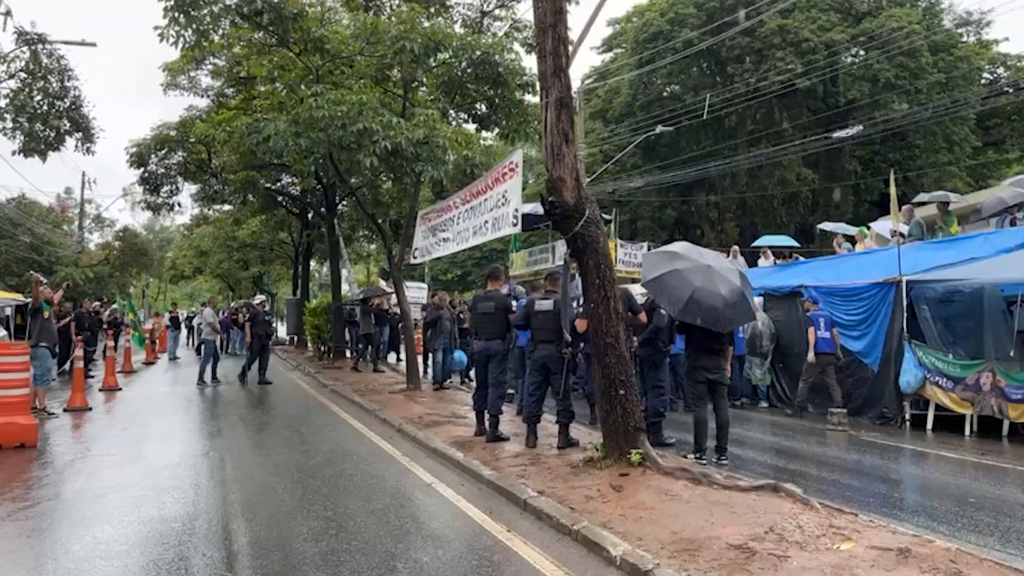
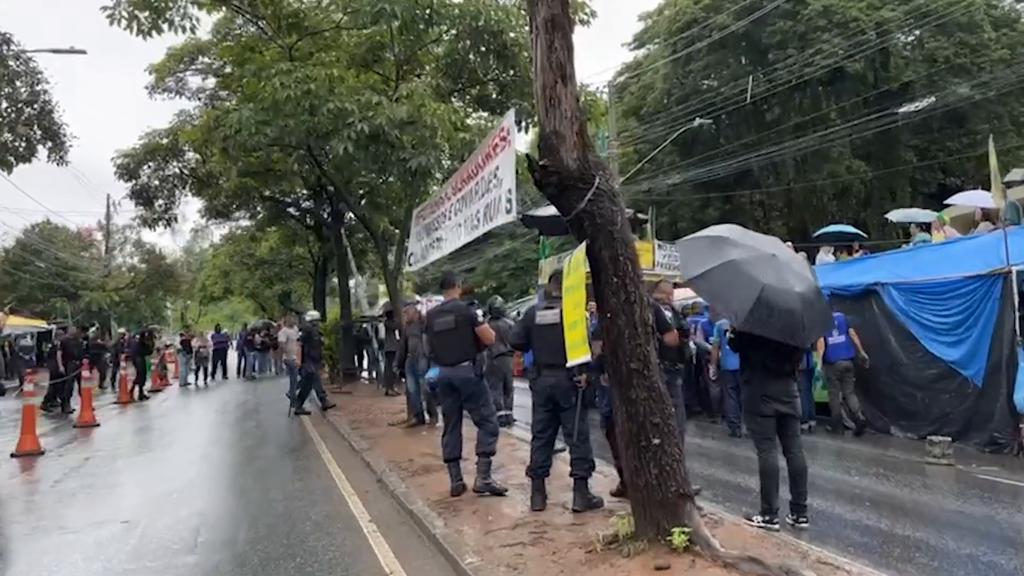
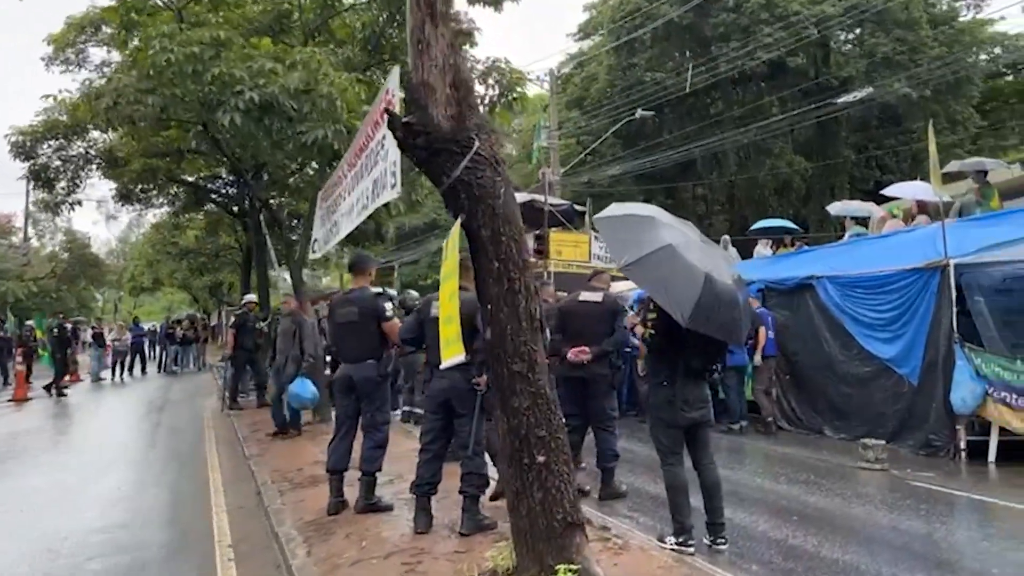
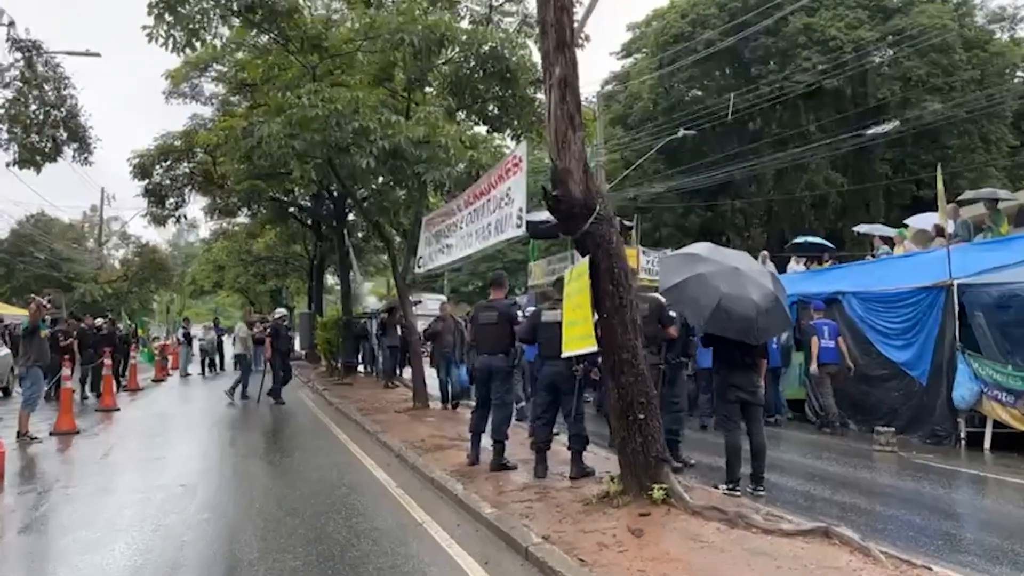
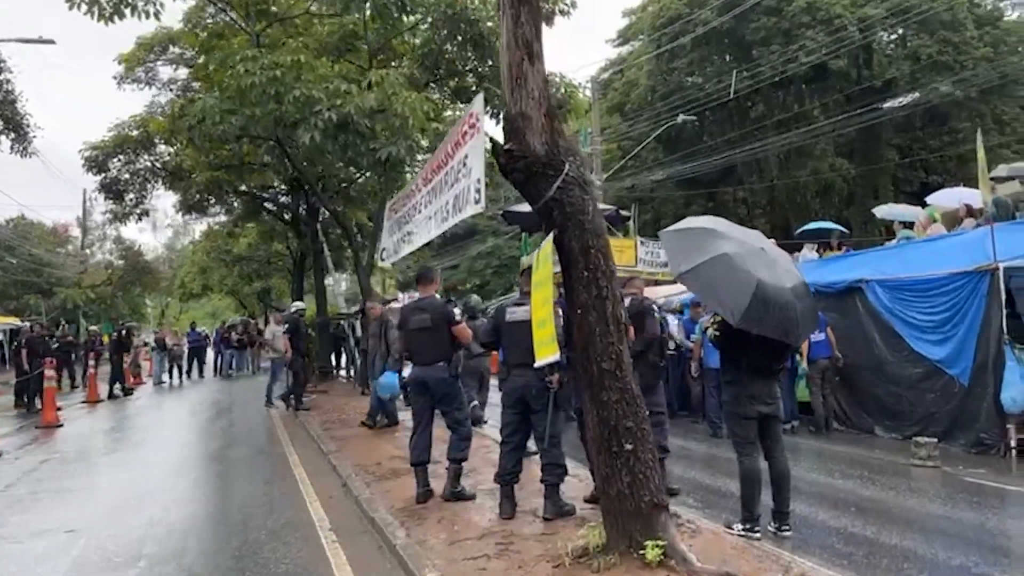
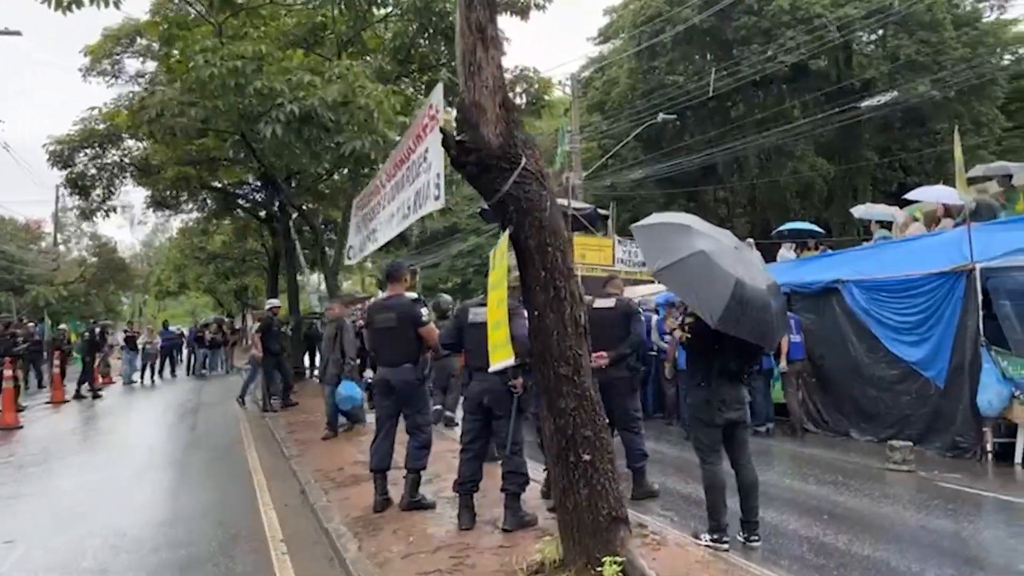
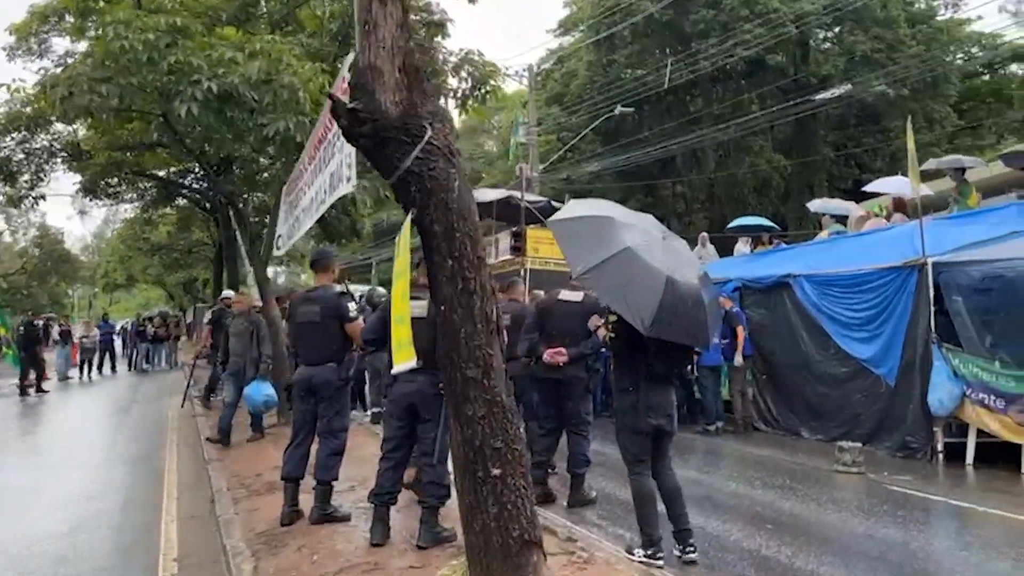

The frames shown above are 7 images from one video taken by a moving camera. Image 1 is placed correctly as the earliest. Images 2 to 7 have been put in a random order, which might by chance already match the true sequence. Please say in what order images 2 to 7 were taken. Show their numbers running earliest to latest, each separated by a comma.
4, 2, 5, 6, 3, 7
